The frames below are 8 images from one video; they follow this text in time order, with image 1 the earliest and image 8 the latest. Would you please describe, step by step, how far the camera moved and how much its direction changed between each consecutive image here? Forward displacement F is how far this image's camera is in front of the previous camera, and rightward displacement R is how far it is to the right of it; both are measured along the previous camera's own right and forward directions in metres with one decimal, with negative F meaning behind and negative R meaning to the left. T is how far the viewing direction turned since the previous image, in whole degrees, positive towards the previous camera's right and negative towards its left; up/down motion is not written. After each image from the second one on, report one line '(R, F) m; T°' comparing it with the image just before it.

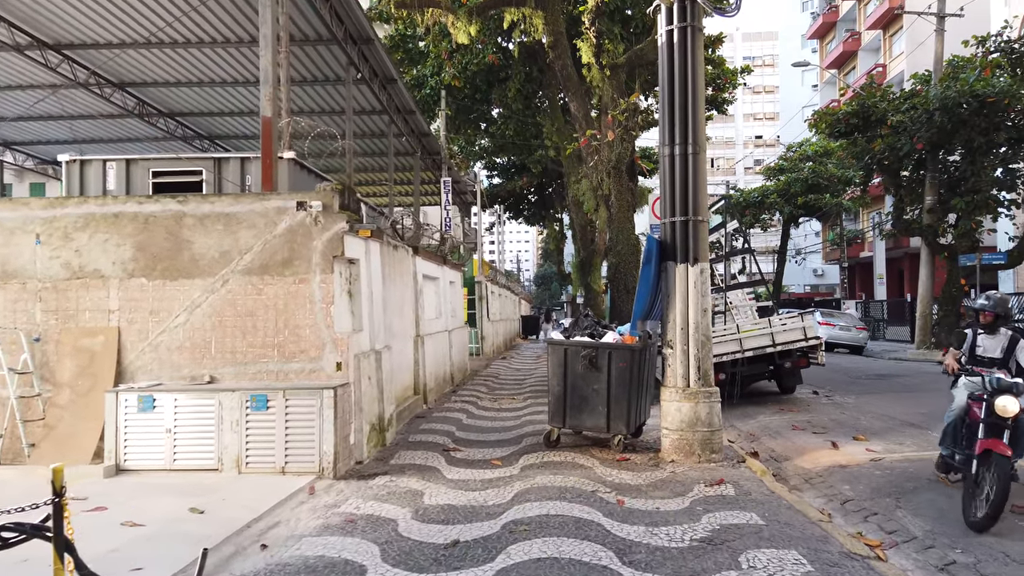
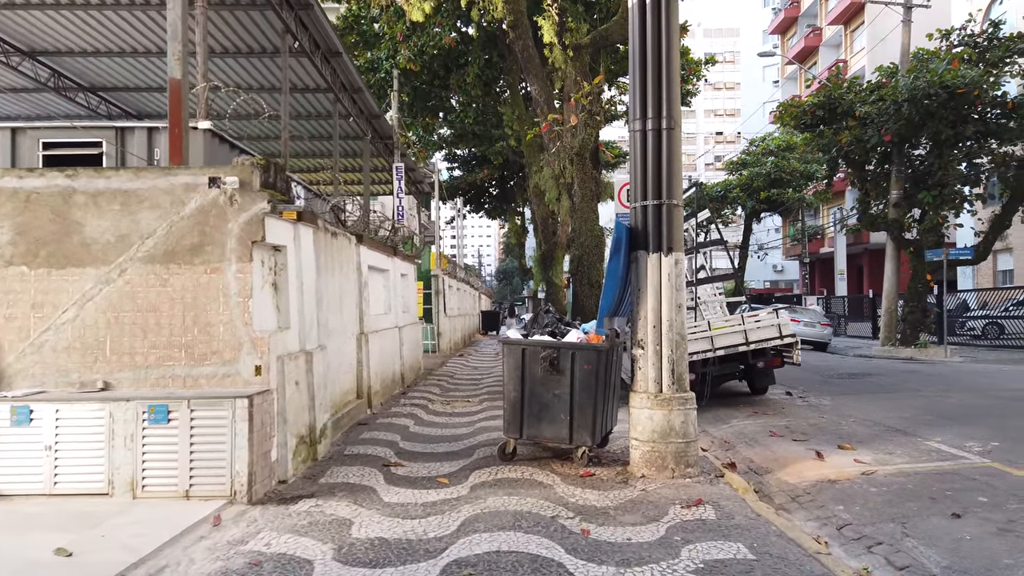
(+0.1, +0.9) m; +3°
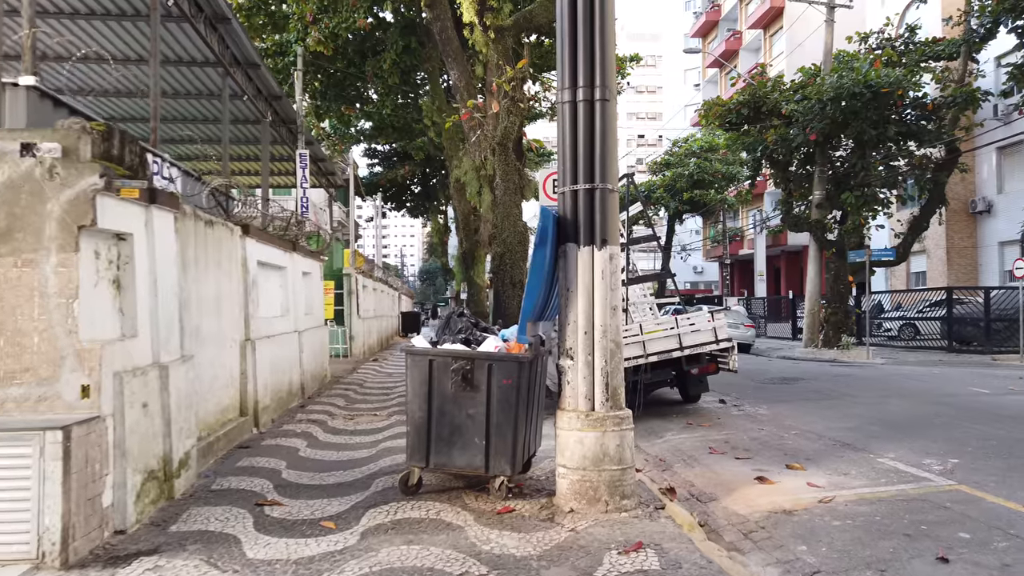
(+0.1, +1.0) m; +6°
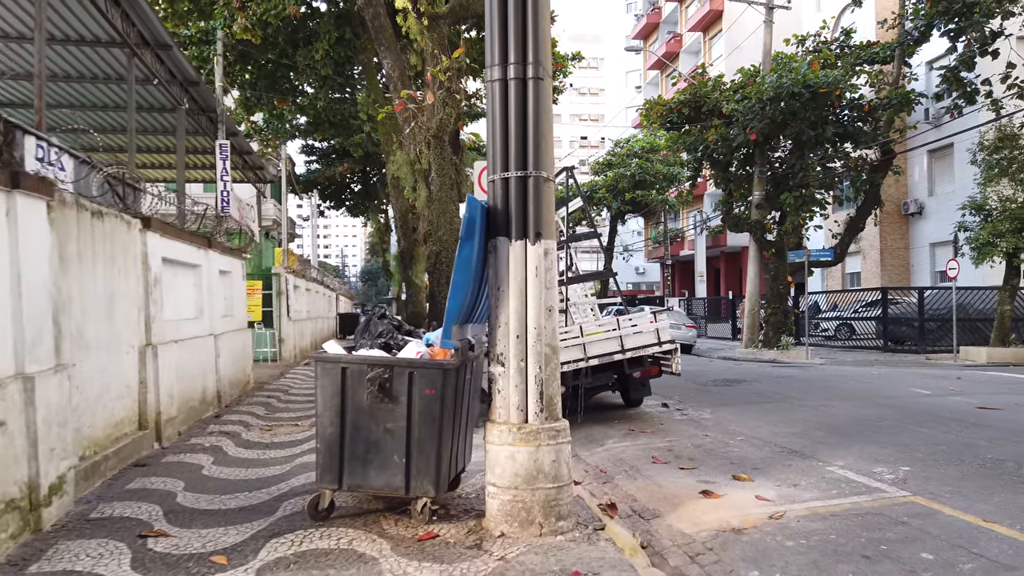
(+0.1, +0.5) m; +4°
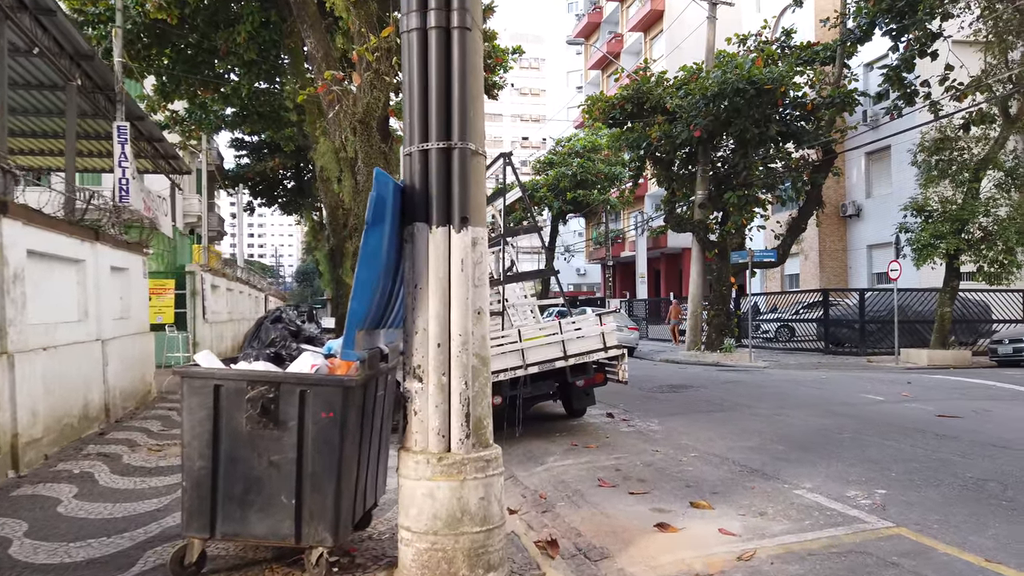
(+0.1, +0.9) m; +4°
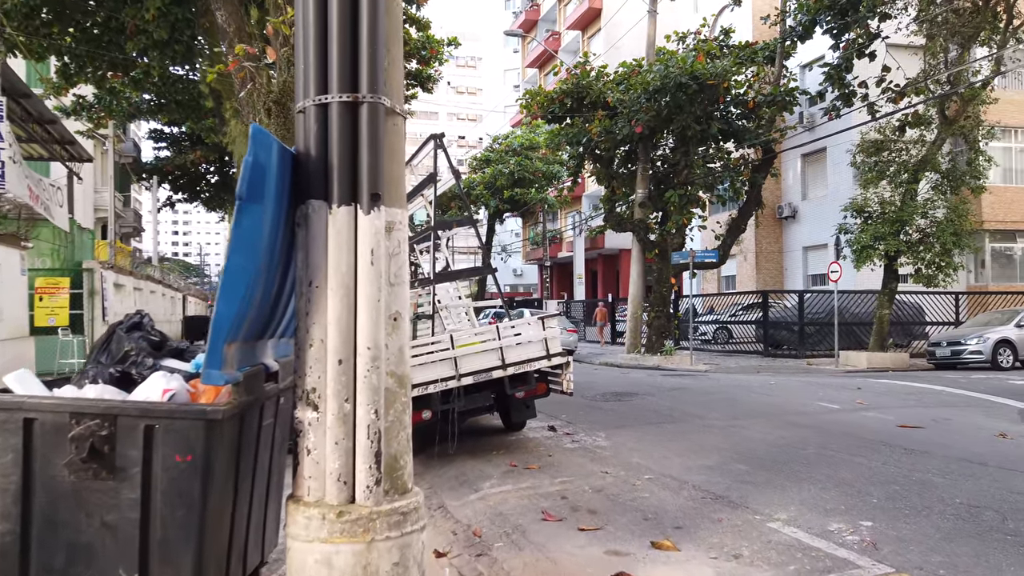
(0.0, +0.9) m; +5°
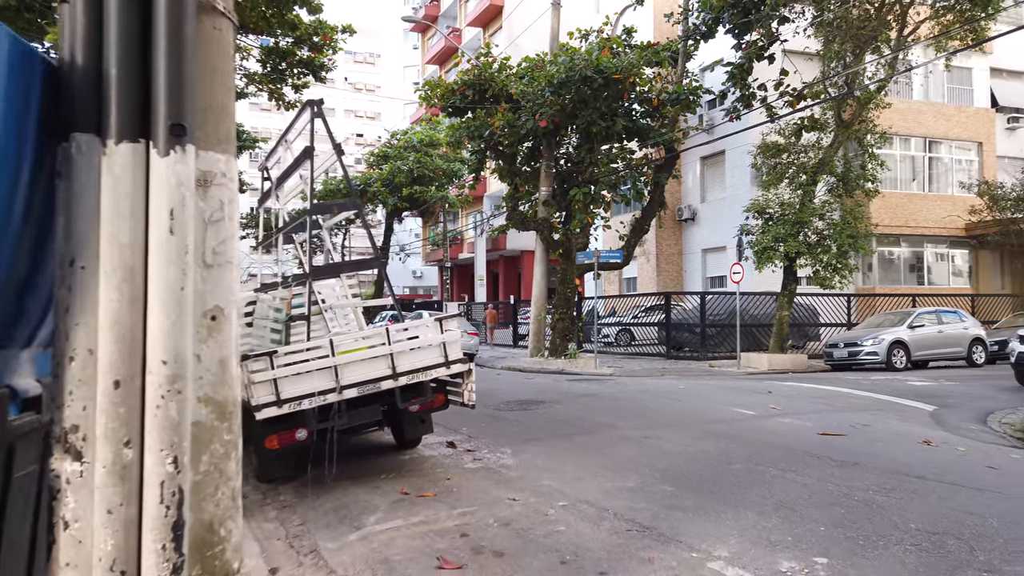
(+0.1, +0.9) m; +8°
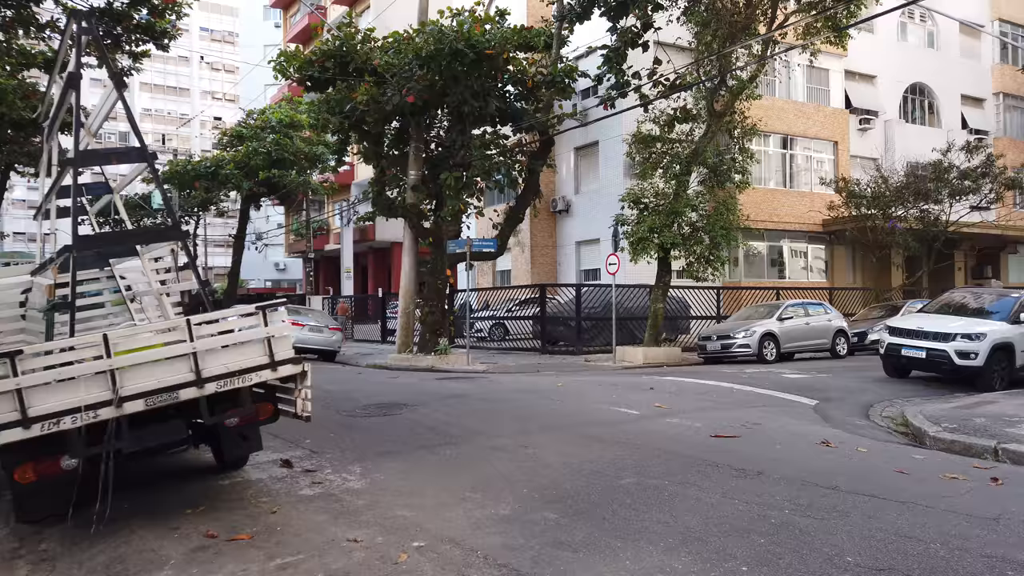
(+0.2, +1.1) m; +10°
